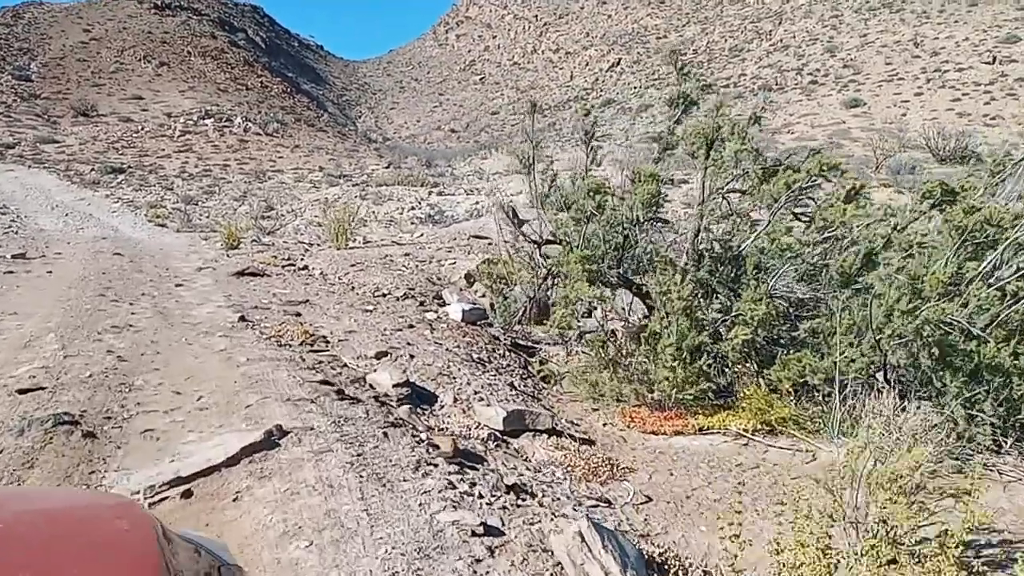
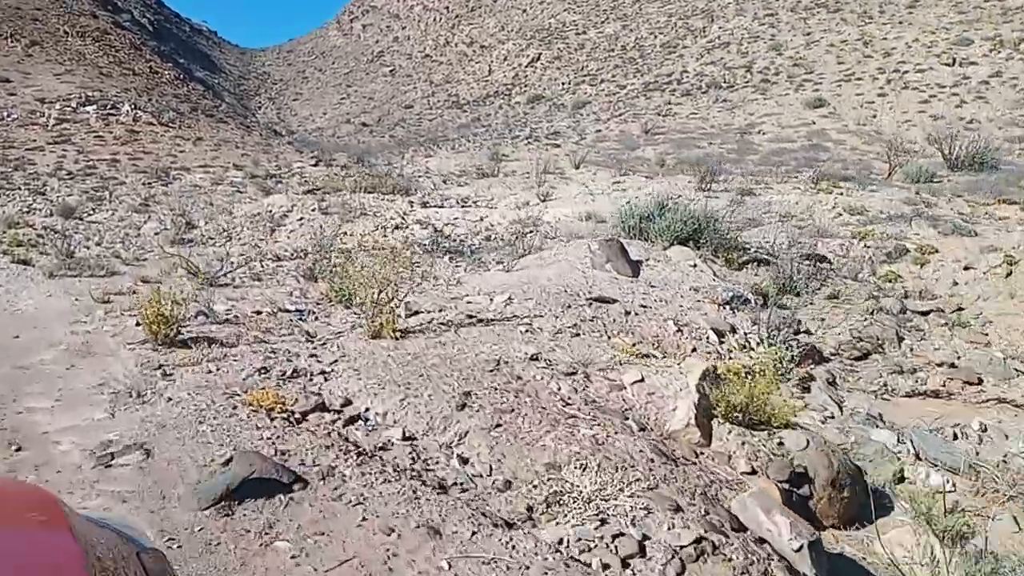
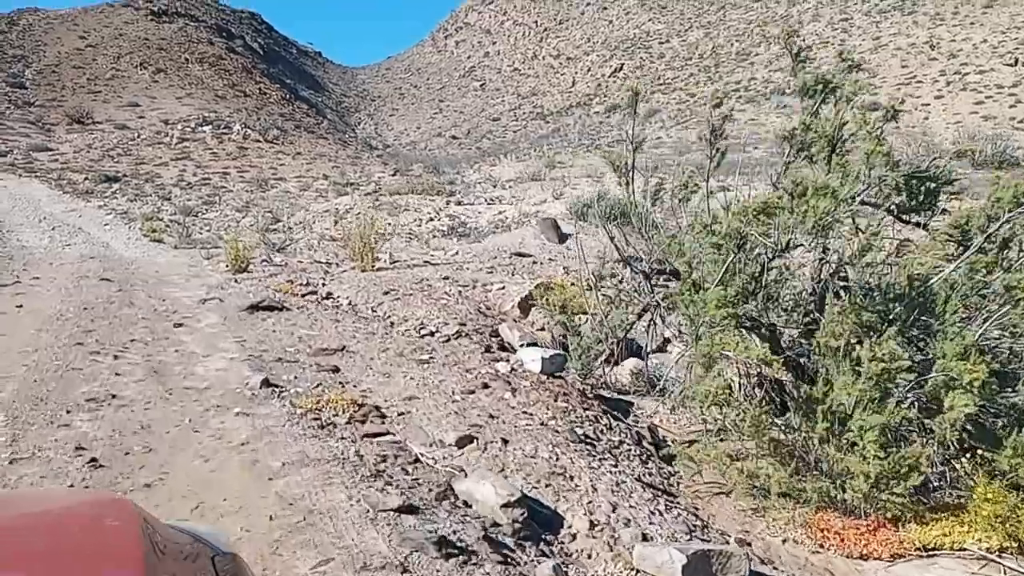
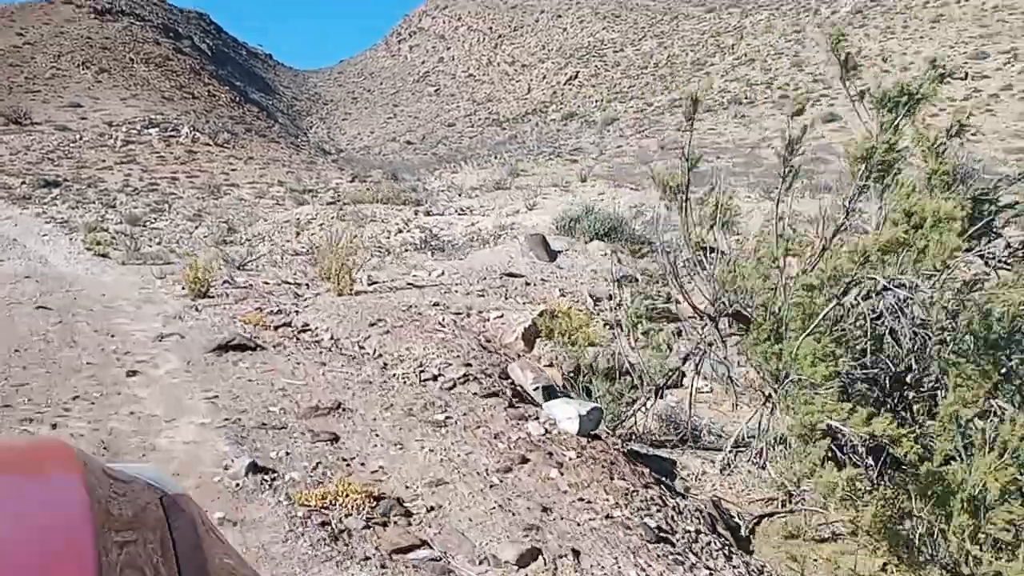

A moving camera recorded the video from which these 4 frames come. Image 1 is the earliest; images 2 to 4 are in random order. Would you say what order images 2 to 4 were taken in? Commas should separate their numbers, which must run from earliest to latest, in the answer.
3, 4, 2
